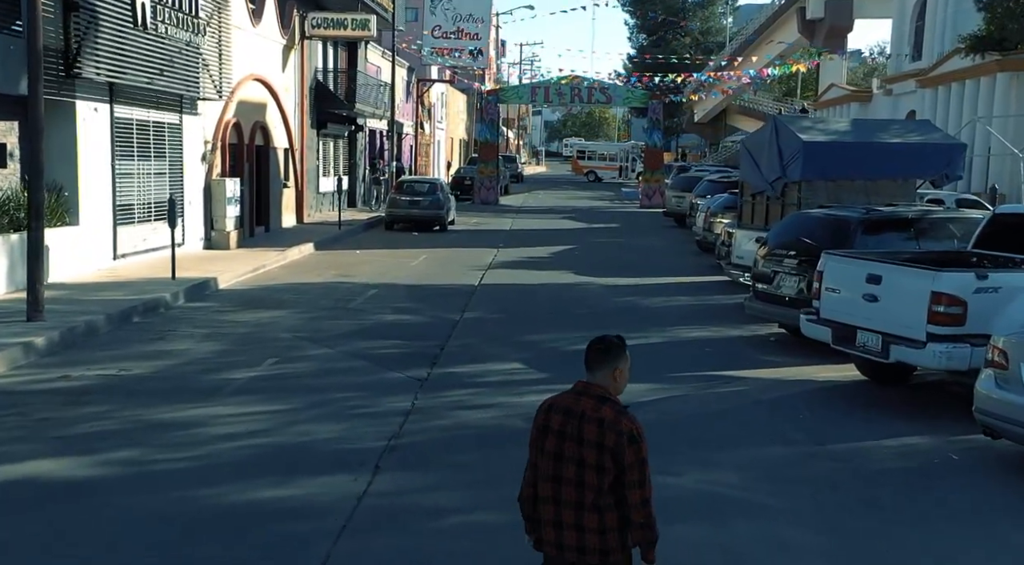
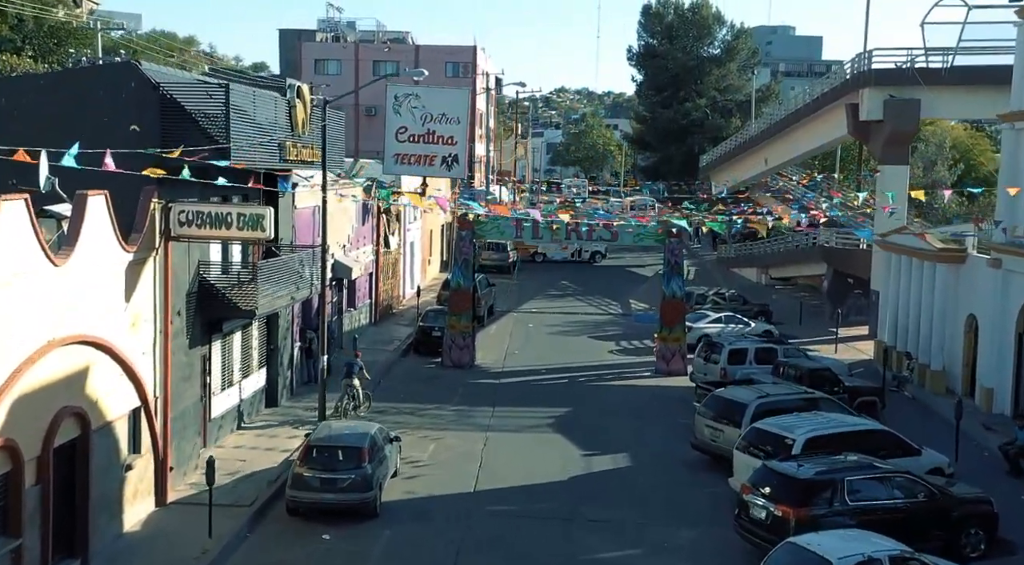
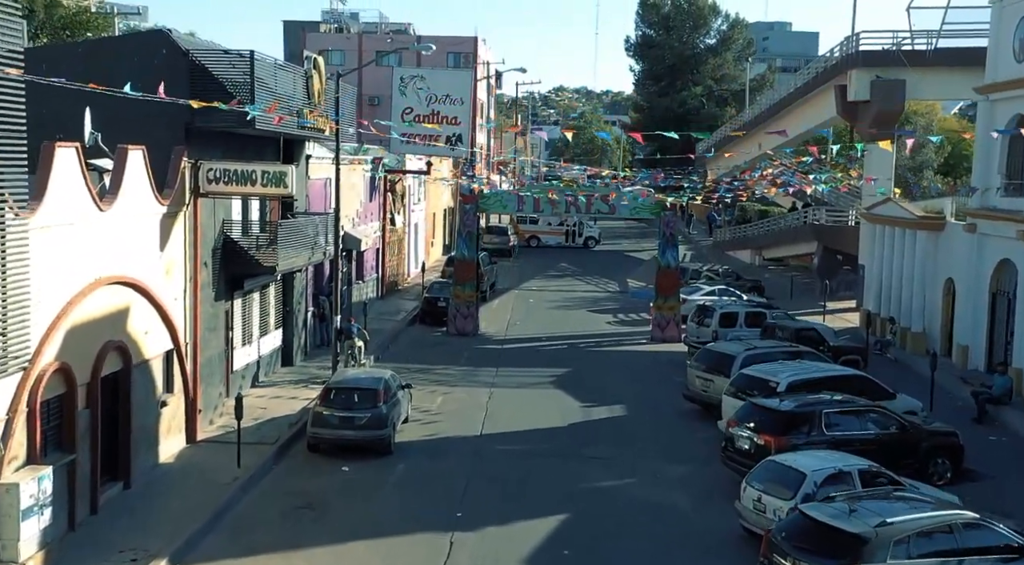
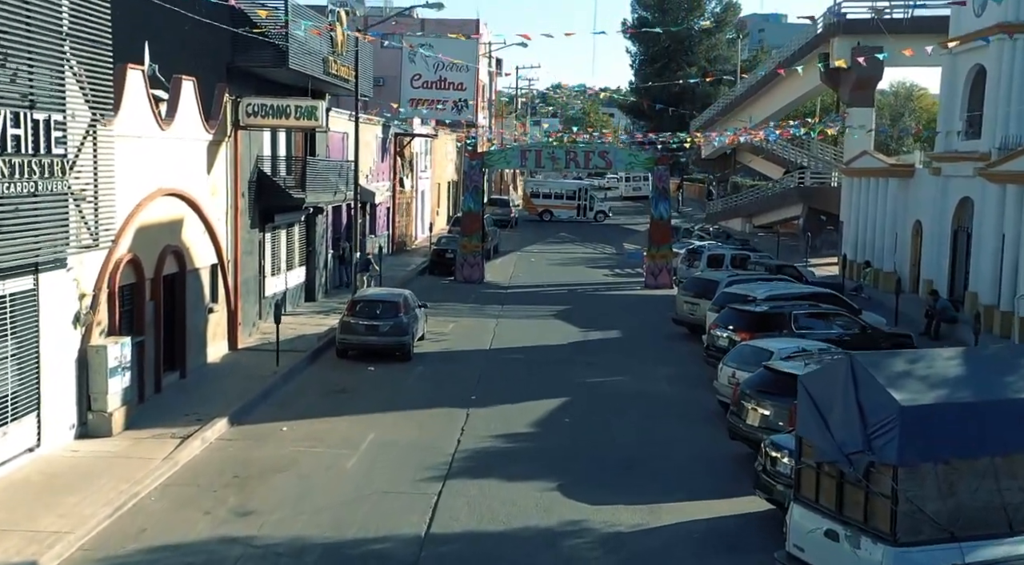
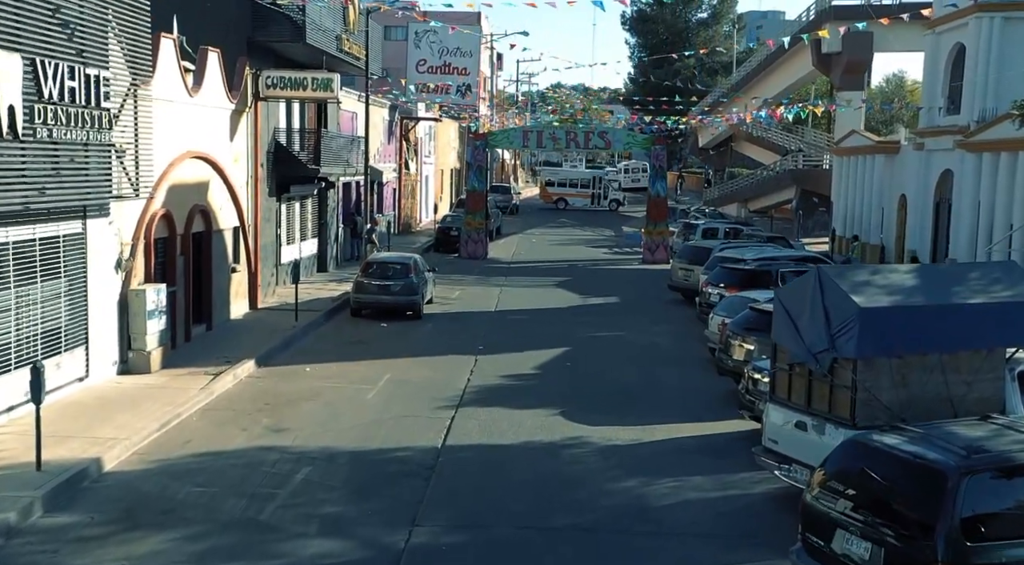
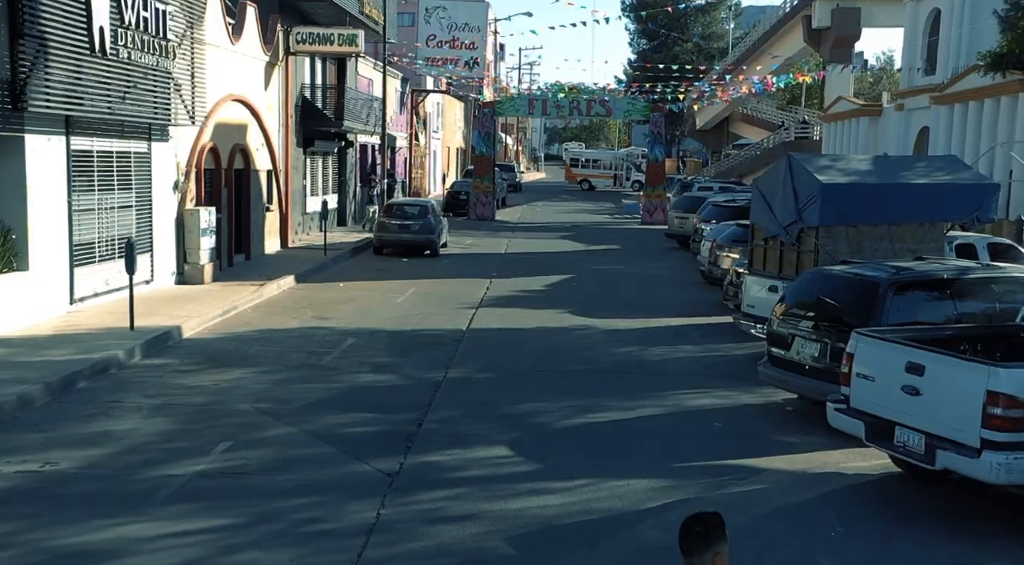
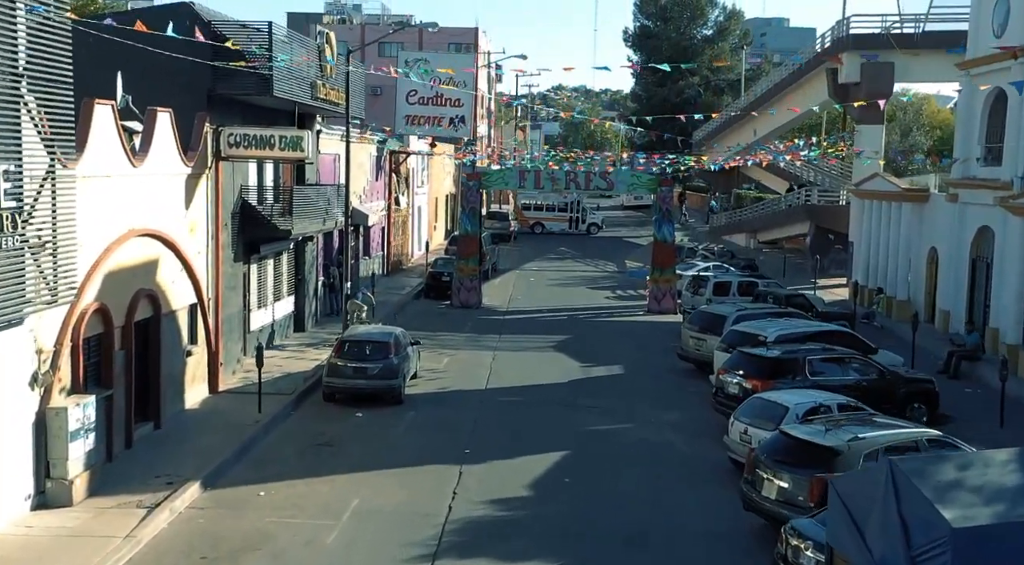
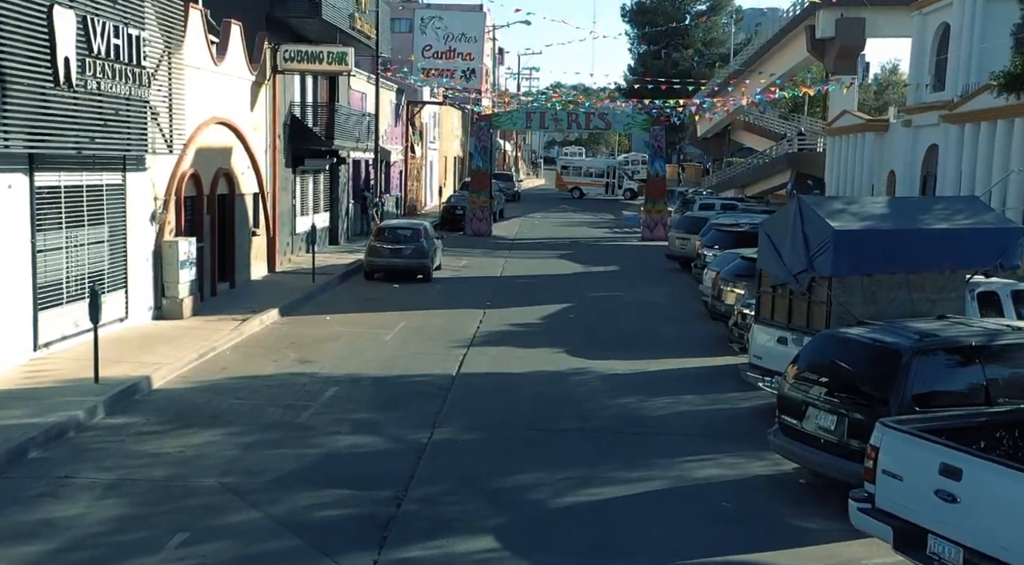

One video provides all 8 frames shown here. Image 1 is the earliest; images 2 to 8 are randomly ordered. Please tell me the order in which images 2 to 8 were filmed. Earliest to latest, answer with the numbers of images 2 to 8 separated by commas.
6, 8, 5, 4, 7, 3, 2
